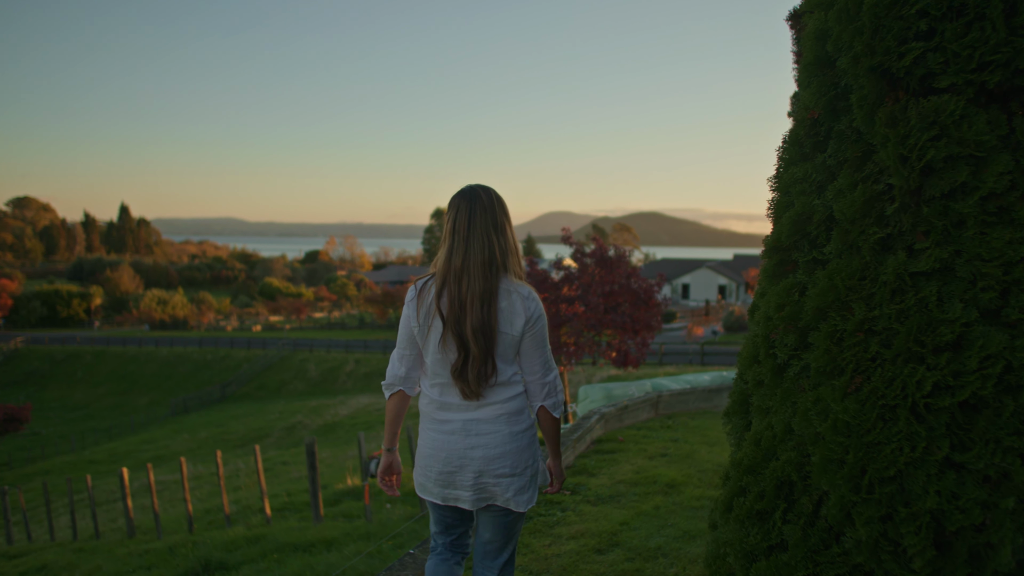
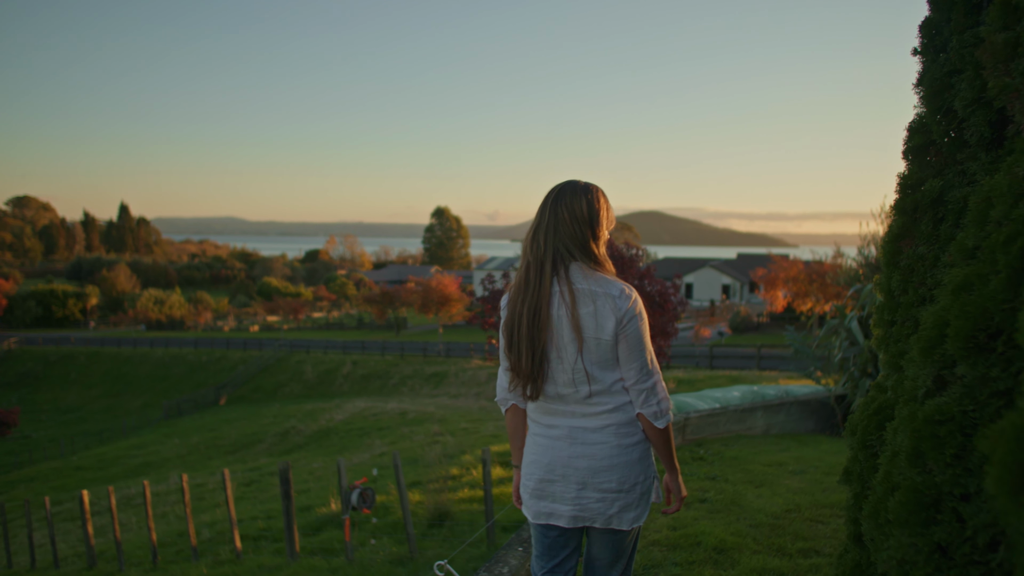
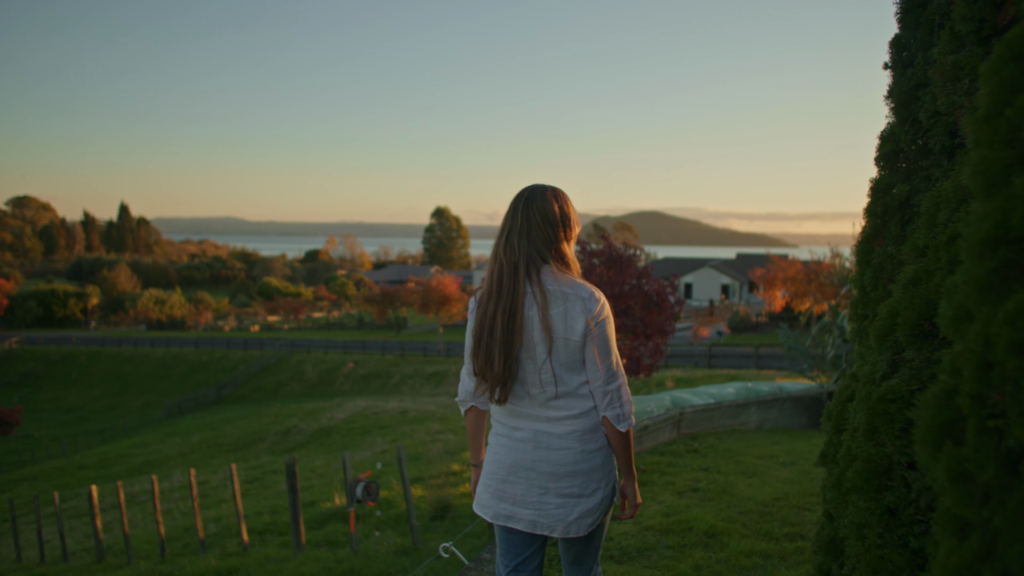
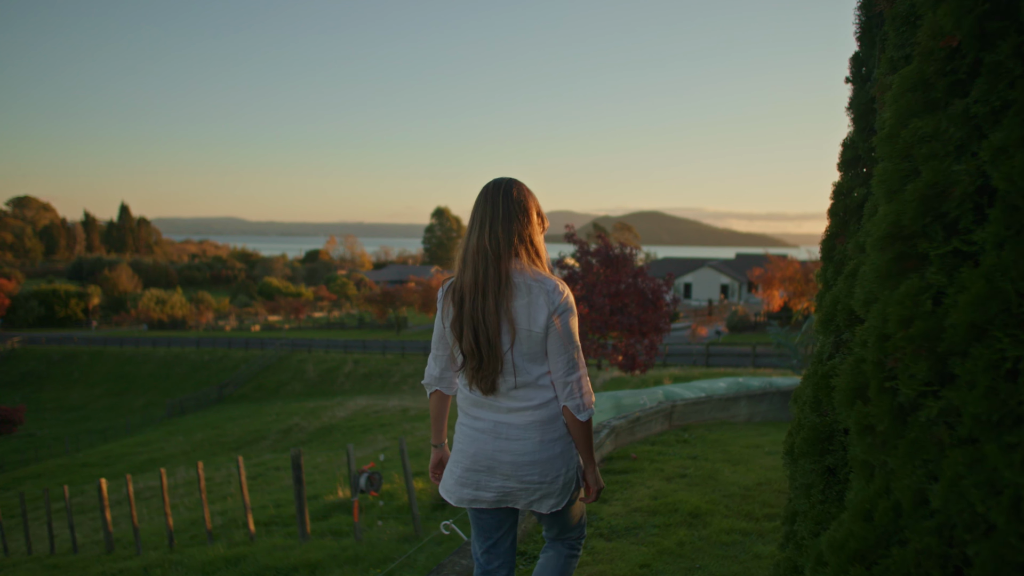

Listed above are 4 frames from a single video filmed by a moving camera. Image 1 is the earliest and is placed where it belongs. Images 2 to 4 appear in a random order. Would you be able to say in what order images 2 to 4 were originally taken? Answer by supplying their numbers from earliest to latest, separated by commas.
4, 3, 2
